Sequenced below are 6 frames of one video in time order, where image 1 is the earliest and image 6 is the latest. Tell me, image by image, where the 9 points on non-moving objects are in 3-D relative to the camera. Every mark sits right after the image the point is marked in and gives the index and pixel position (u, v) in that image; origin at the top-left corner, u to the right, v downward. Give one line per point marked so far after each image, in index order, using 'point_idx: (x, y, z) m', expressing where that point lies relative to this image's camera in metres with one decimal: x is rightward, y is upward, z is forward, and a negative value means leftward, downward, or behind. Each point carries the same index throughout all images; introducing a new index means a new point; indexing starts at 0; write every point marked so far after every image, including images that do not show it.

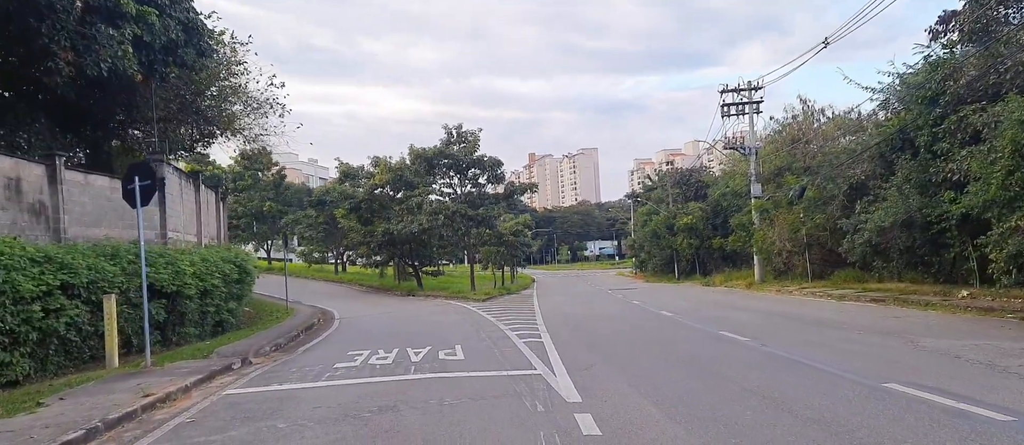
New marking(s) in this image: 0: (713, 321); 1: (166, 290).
0: (+5.8, -2.8, +16.7) m
1: (-8.6, -1.7, +14.4) m
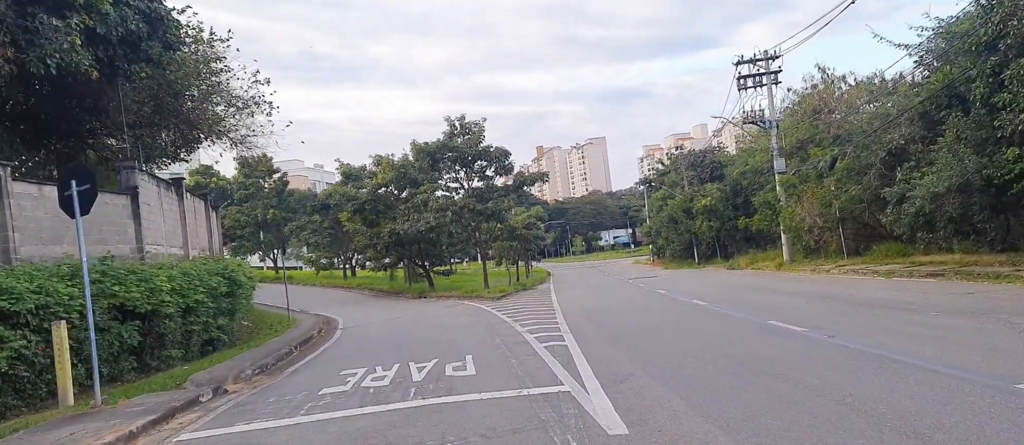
0: (+6.2, -2.2, +15.0) m
1: (-8.3, -2.0, +13.0) m
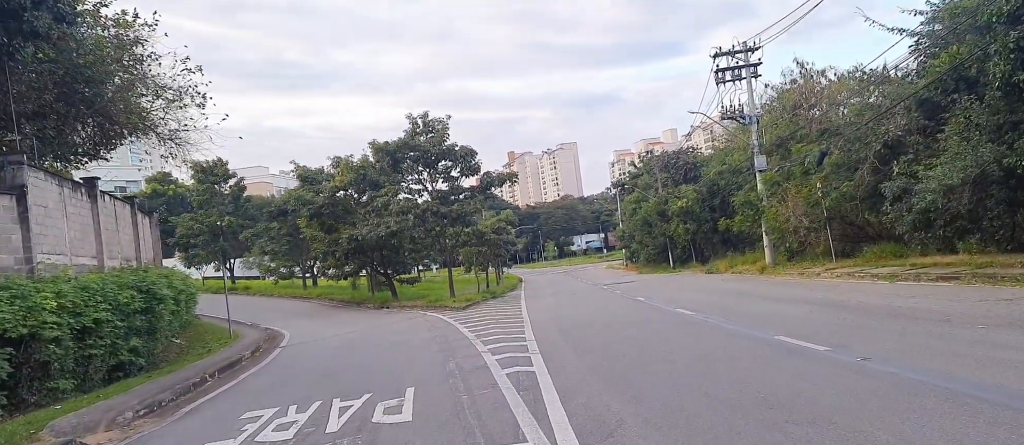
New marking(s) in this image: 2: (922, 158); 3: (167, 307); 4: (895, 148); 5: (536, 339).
0: (+5.3, -2.1, +13.2) m
1: (-9.1, -2.1, +10.5) m
2: (+12.2, +1.9, +17.1) m
3: (-10.1, -2.4, +16.9) m
4: (+12.3, +2.4, +18.4) m
5: (+0.6, -2.7, +13.4) m
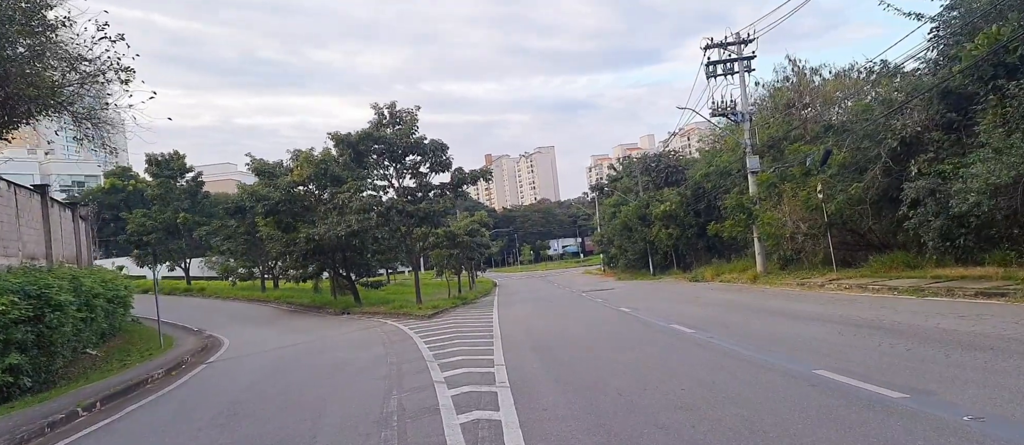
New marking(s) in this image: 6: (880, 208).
0: (+4.7, -2.2, +11.1) m
1: (-9.6, -1.8, +7.8) m
2: (+11.4, +1.7, +15.3) m
3: (-10.9, -2.2, +14.2) m
4: (+11.5, +2.2, +16.6) m
5: (-0.1, -2.7, +11.1) m
6: (+11.6, +0.5, +18.3) m
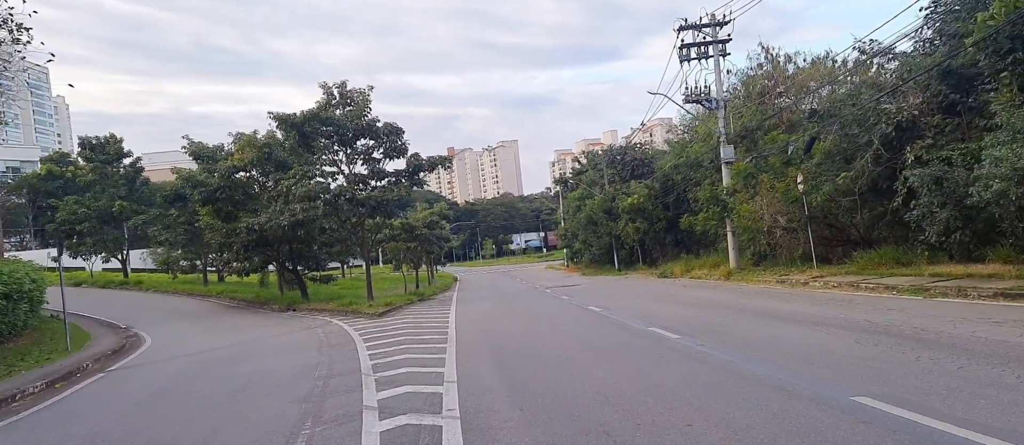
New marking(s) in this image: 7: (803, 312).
0: (+3.9, -2.0, +9.5) m
1: (-10.1, -1.5, +5.3) m
2: (+10.4, +1.9, +14.1) m
3: (-11.8, -1.8, +11.6) m
4: (+10.4, +2.4, +15.5) m
5: (-0.8, -2.4, +9.2) m
6: (+10.4, +0.7, +17.1) m
7: (+5.9, -1.8, +11.8) m
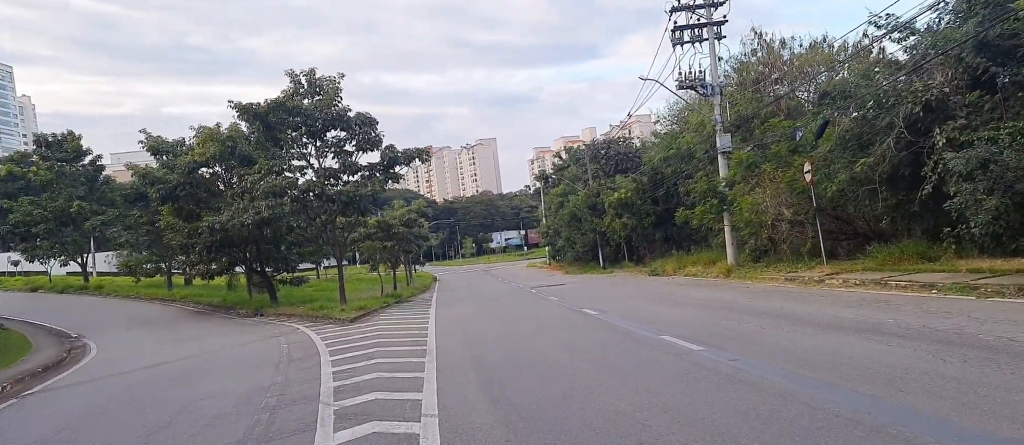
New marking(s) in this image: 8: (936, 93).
0: (+3.8, -1.8, +8.0) m
1: (-10.0, -1.5, +3.3) m
2: (+10.1, +2.1, +12.8) m
3: (-11.9, -1.8, +9.5) m
4: (+10.0, +2.6, +14.1) m
5: (-0.9, -2.3, +7.5) m
6: (+10.0, +0.9, +15.8) m
7: (+5.7, -1.7, +10.3) m
8: (+10.2, +3.1, +14.2) m
